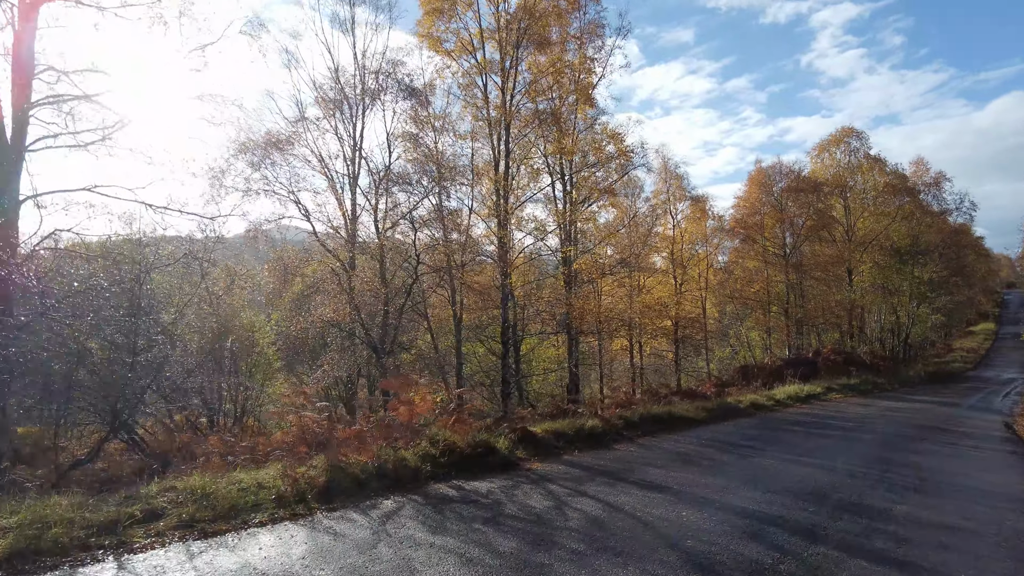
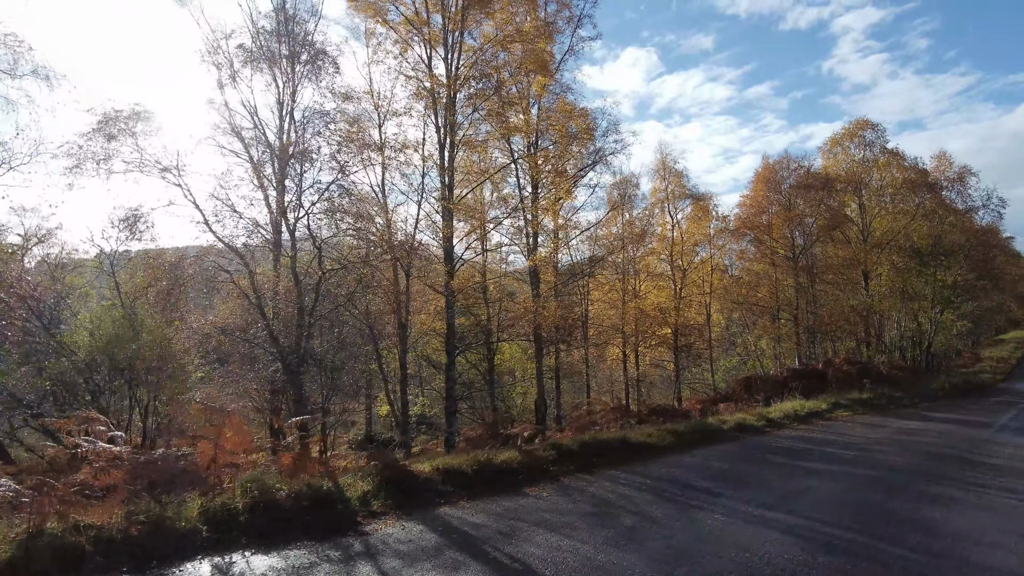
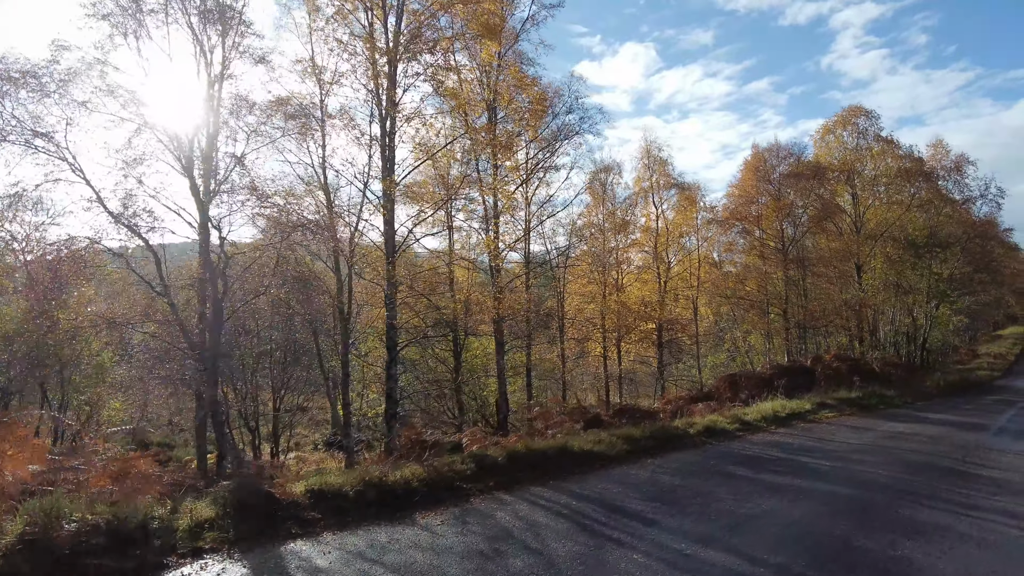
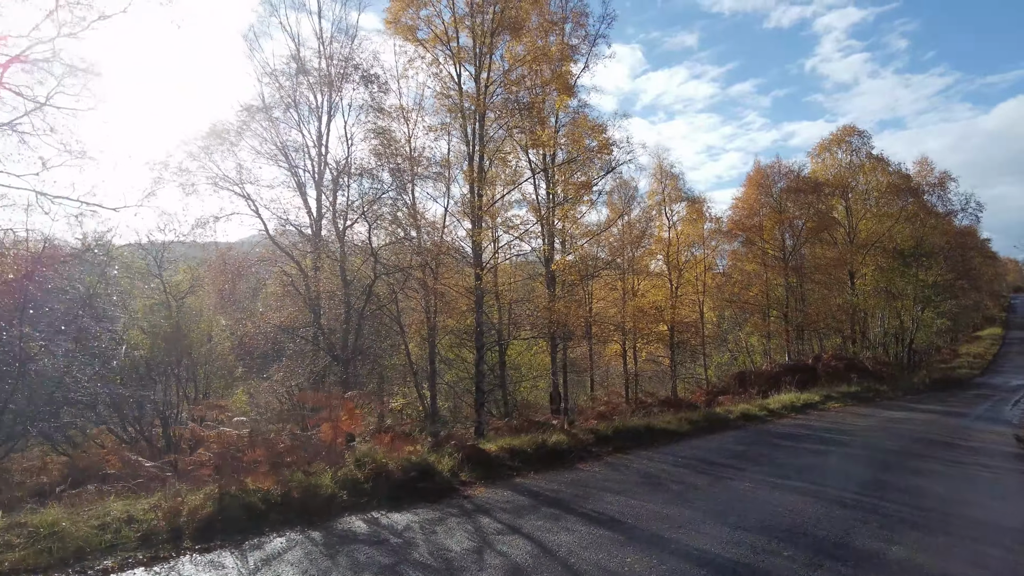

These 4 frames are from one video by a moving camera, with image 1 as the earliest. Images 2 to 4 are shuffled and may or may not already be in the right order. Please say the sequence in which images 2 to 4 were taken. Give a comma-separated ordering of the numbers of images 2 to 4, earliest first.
4, 2, 3
